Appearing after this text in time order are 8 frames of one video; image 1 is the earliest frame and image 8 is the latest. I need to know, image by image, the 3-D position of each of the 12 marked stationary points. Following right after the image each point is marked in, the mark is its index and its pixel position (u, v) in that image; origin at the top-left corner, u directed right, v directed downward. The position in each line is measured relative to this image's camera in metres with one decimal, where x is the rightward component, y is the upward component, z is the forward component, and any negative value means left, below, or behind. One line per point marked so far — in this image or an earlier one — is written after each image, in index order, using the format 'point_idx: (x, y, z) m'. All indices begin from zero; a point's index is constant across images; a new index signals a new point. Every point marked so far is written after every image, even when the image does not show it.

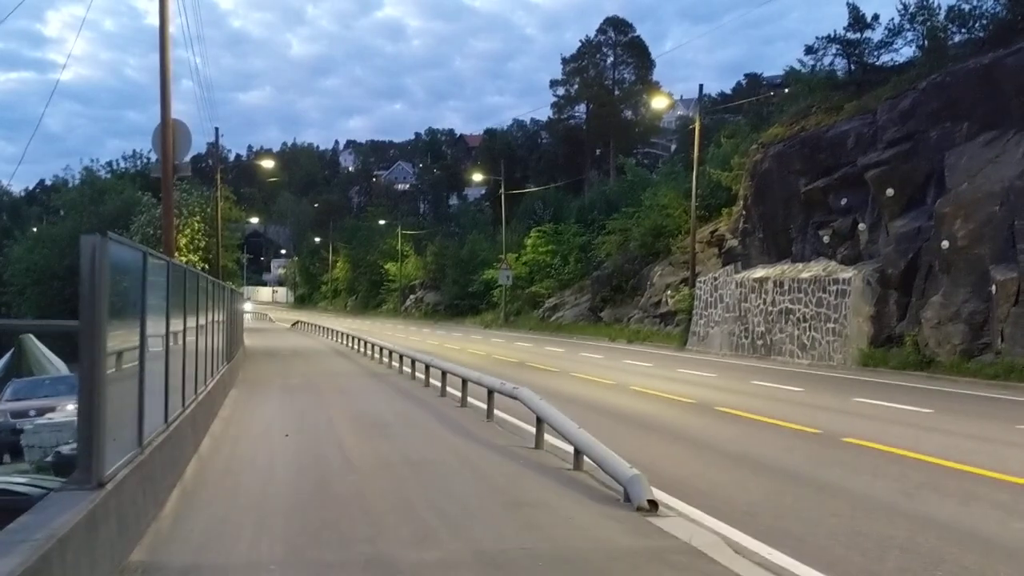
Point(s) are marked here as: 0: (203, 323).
0: (-4.8, -0.6, +18.2) m
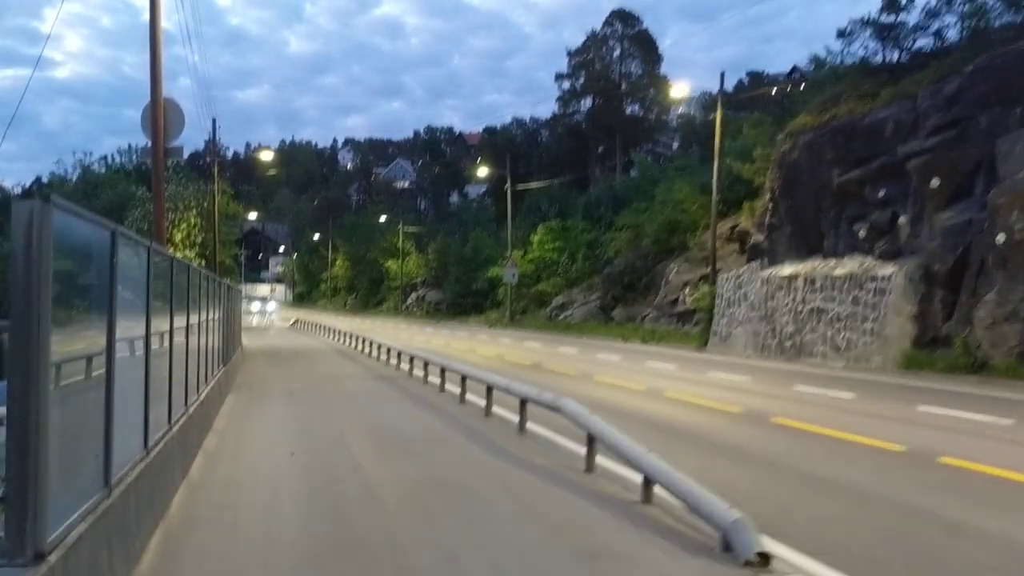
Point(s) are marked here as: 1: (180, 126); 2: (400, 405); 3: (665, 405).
0: (-4.4, -0.5, +16.2) m
1: (-5.6, +2.7, +19.2) m
2: (-1.7, -1.8, +17.8) m
3: (+2.5, -1.9, +18.2) m
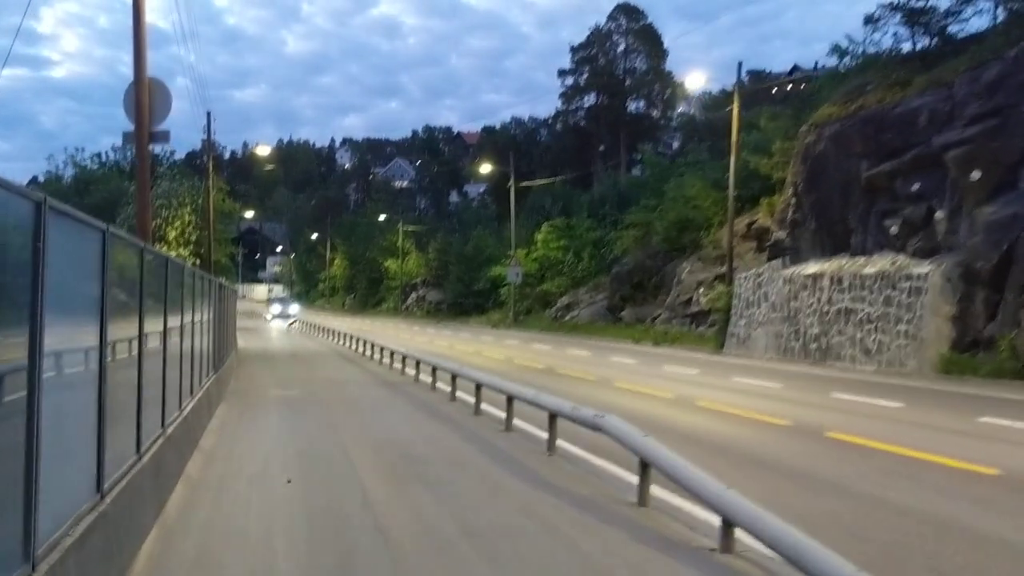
0: (-4.1, -0.5, +14.5) m
1: (-5.3, +2.7, +17.5) m
2: (-1.4, -1.8, +16.1) m
3: (+2.7, -1.9, +16.5) m
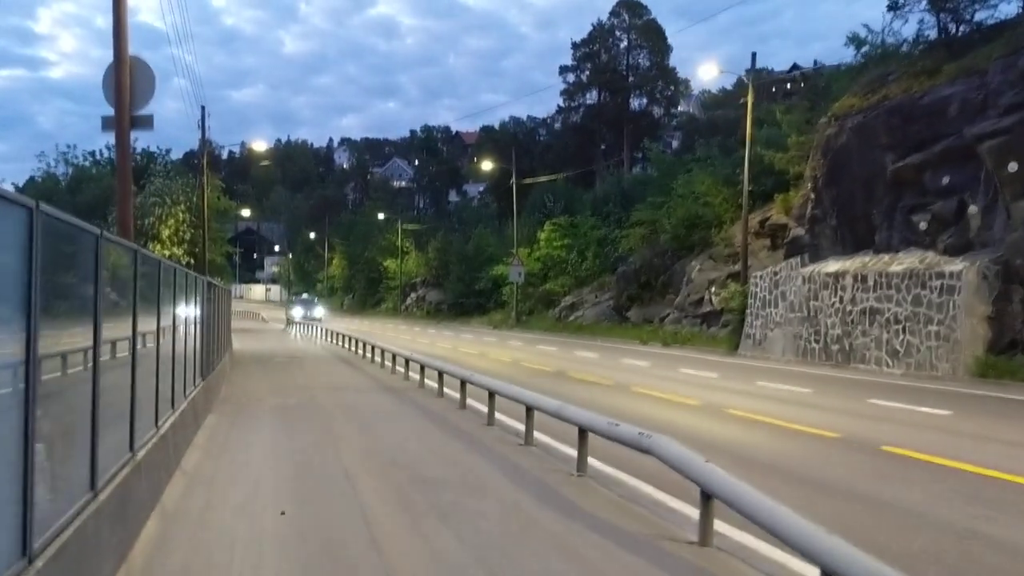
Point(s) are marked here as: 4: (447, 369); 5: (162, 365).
0: (-3.9, -0.5, +13.0) m
1: (-5.1, +2.8, +16.0) m
2: (-1.2, -1.8, +14.6) m
3: (+3.0, -1.8, +15.1) m
4: (-1.1, -1.4, +18.9) m
5: (-3.4, -0.8, +11.3) m
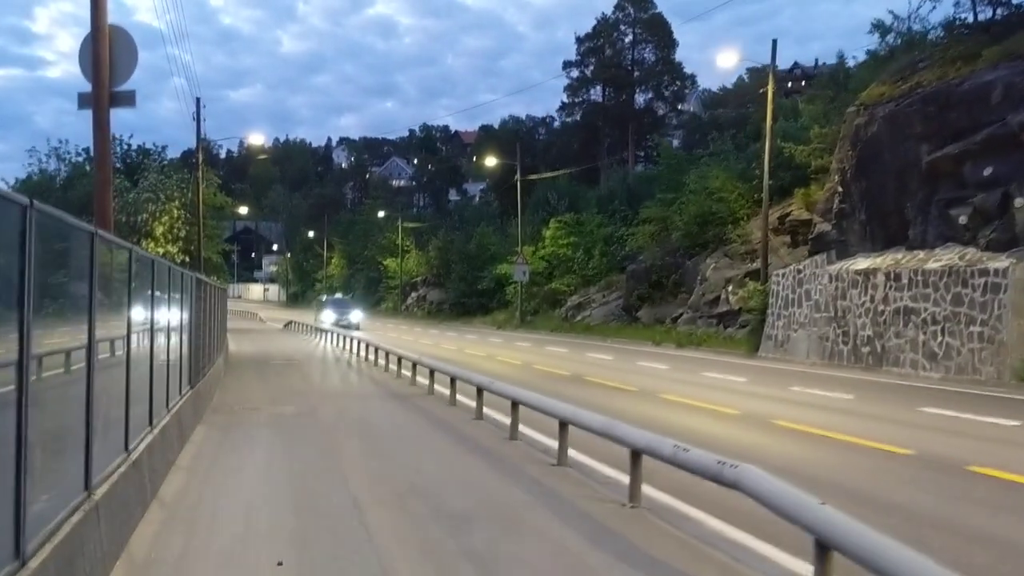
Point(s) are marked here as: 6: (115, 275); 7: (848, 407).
0: (-3.5, -0.4, +11.4) m
1: (-4.8, +2.8, +14.3) m
2: (-0.9, -1.7, +13.0) m
3: (+3.3, -1.8, +13.4) m
4: (-0.8, -1.3, +17.3) m
5: (-3.1, -0.7, +9.6) m
6: (-2.9, 0.0, +8.4) m
7: (+5.5, -1.9, +18.7) m
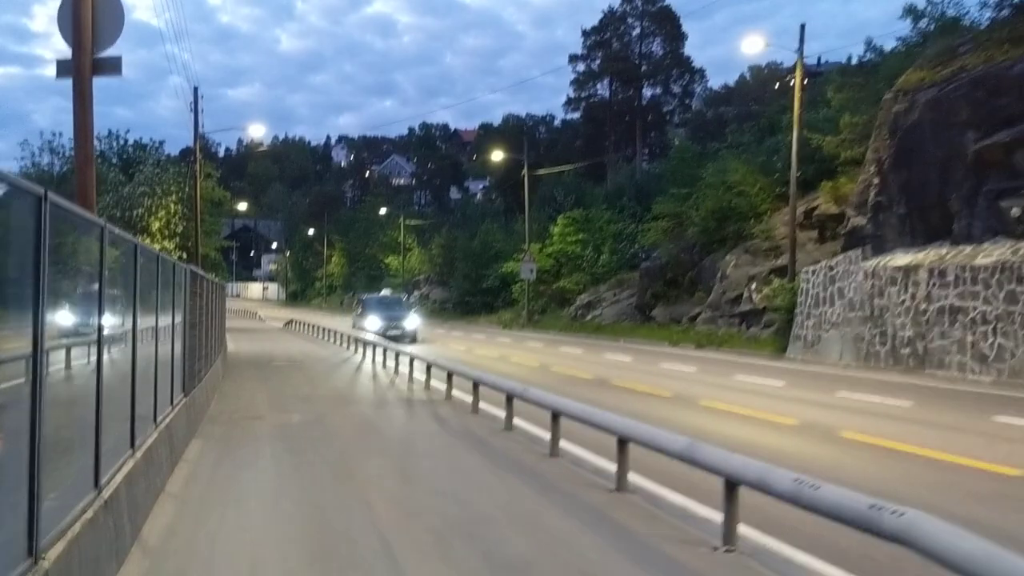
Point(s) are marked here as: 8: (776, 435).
0: (-3.1, -0.4, +9.6) m
1: (-4.4, +2.8, +12.6) m
2: (-0.5, -1.7, +11.3) m
3: (+3.7, -1.7, +11.7) m
4: (-0.4, -1.3, +15.6) m
5: (-2.7, -0.7, +7.9) m
6: (-2.4, +0.1, +6.7) m
7: (+5.9, -1.9, +17.0) m
8: (+3.2, -1.8, +13.9) m
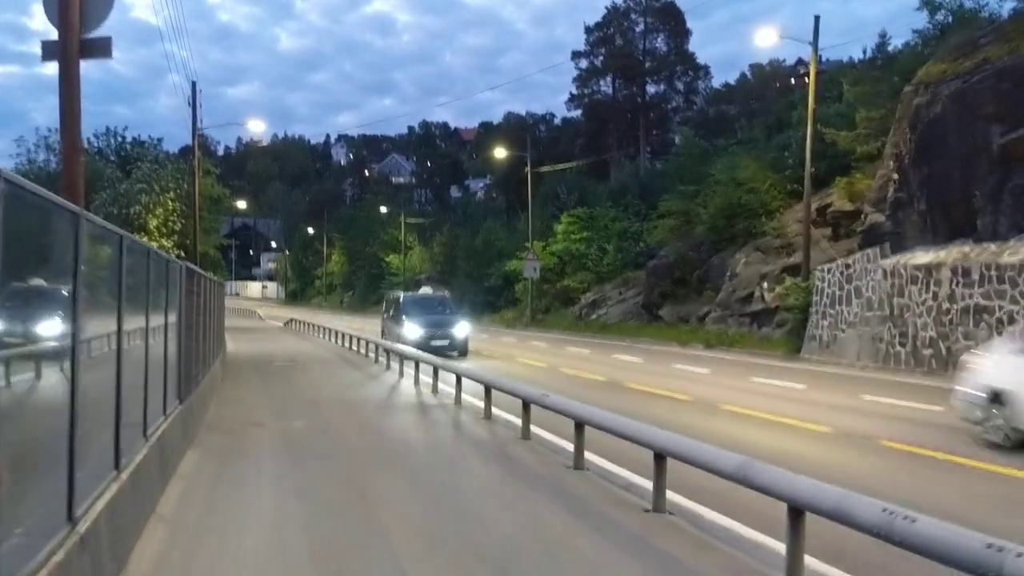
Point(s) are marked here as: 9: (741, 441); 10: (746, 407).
0: (-2.9, -0.4, +8.8) m
1: (-4.2, +2.9, +11.7) m
2: (-0.3, -1.7, +10.4) m
3: (+3.9, -1.7, +10.8) m
4: (-0.2, -1.3, +14.7) m
5: (-2.5, -0.7, +7.0) m
6: (-2.2, +0.1, +5.8) m
7: (+6.1, -1.9, +16.2) m
8: (+3.4, -1.8, +13.0) m
9: (+2.6, -1.7, +13.1) m
10: (+3.5, -1.8, +17.1) m
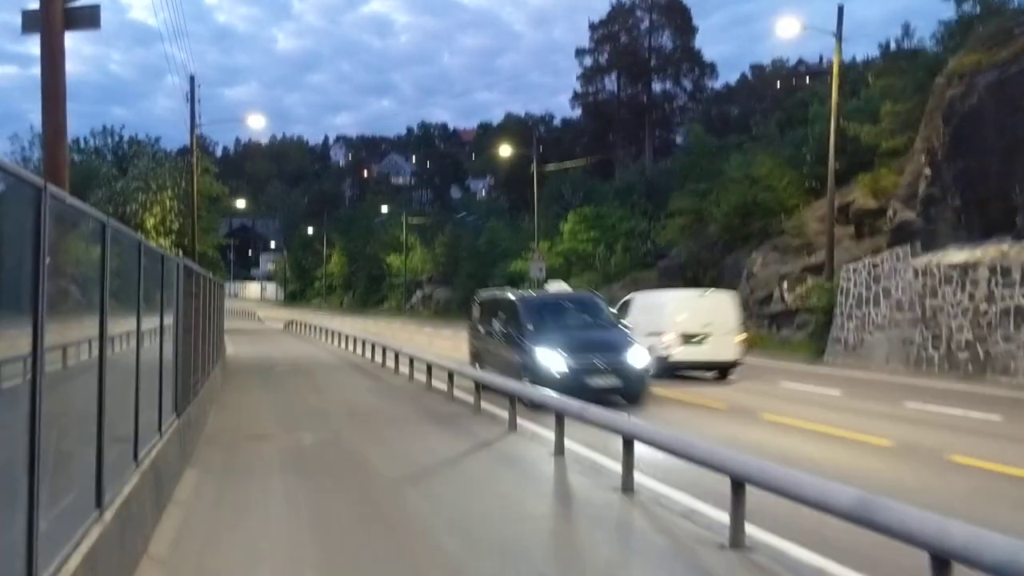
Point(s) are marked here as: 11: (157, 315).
0: (-2.6, -0.4, +7.5) m
1: (-3.8, +2.9, +10.5) m
2: (+0.1, -1.7, +9.2) m
3: (+4.2, -1.7, +9.6) m
4: (+0.2, -1.3, +13.5) m
5: (-2.2, -0.7, +5.8) m
6: (-1.9, +0.1, +4.6) m
7: (+6.4, -1.9, +14.9) m
8: (+3.7, -1.7, +11.8) m
9: (+3.0, -1.7, +11.8) m
10: (+3.9, -1.8, +15.8) m
11: (-3.1, -0.2, +9.7) m
